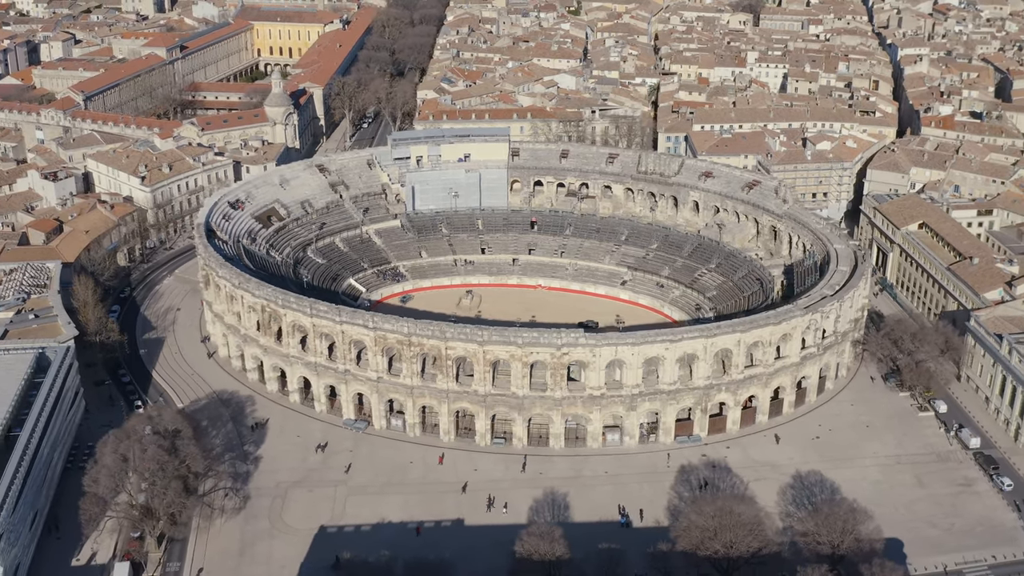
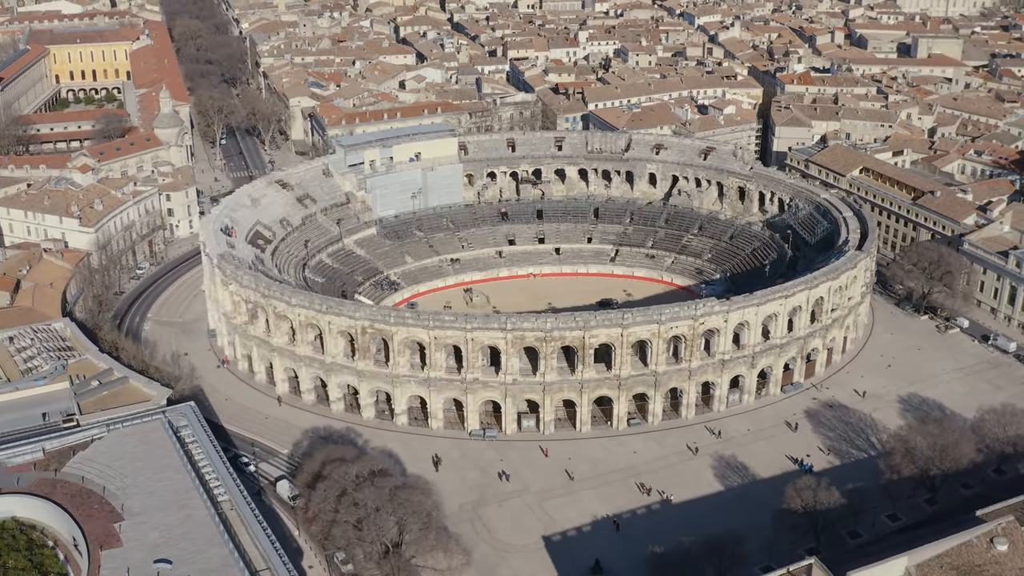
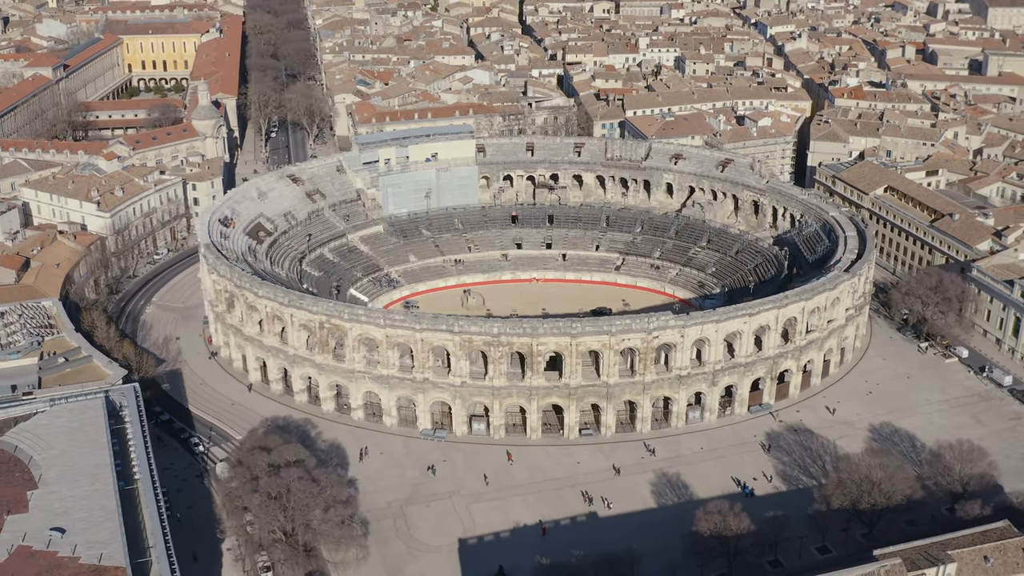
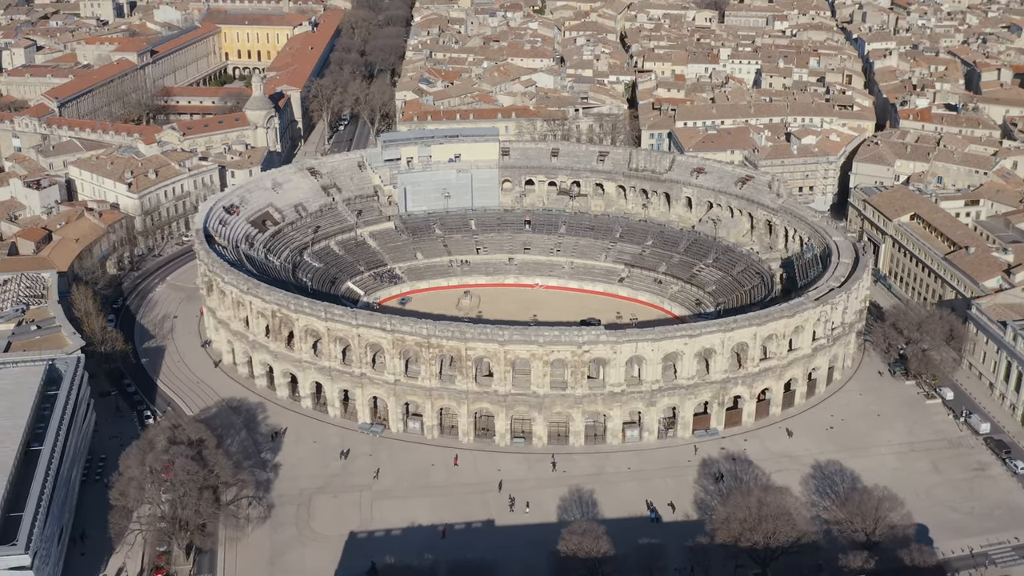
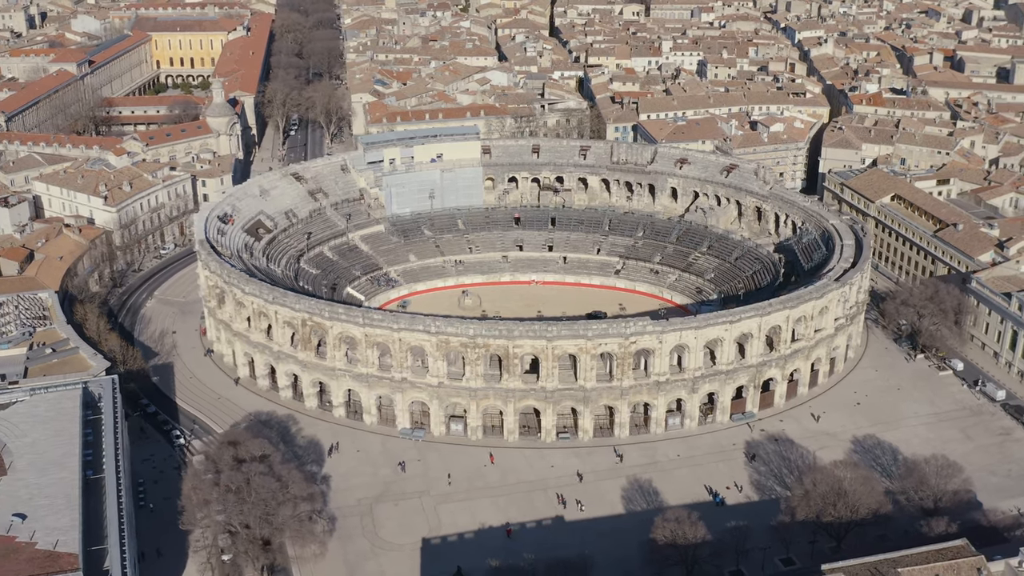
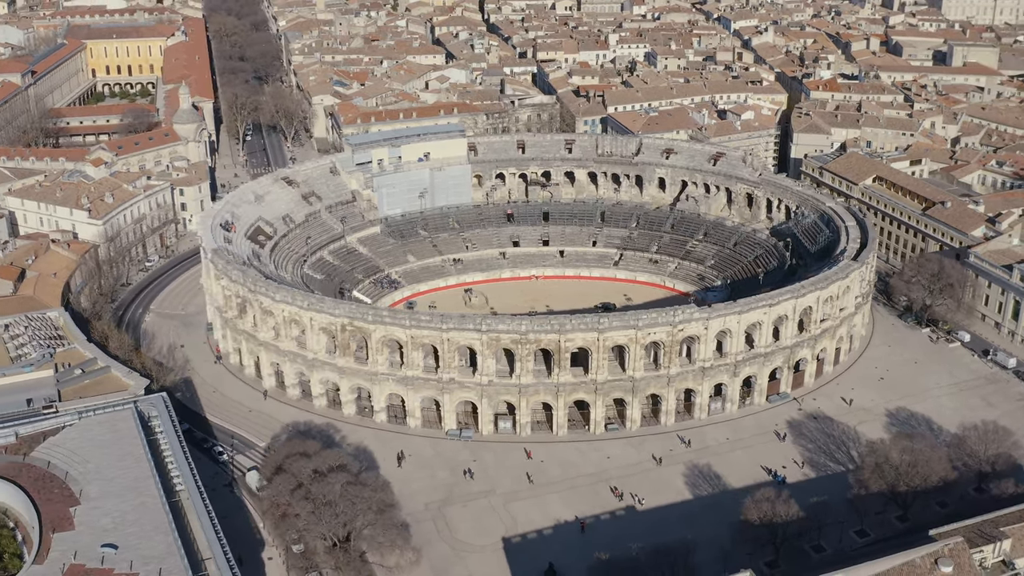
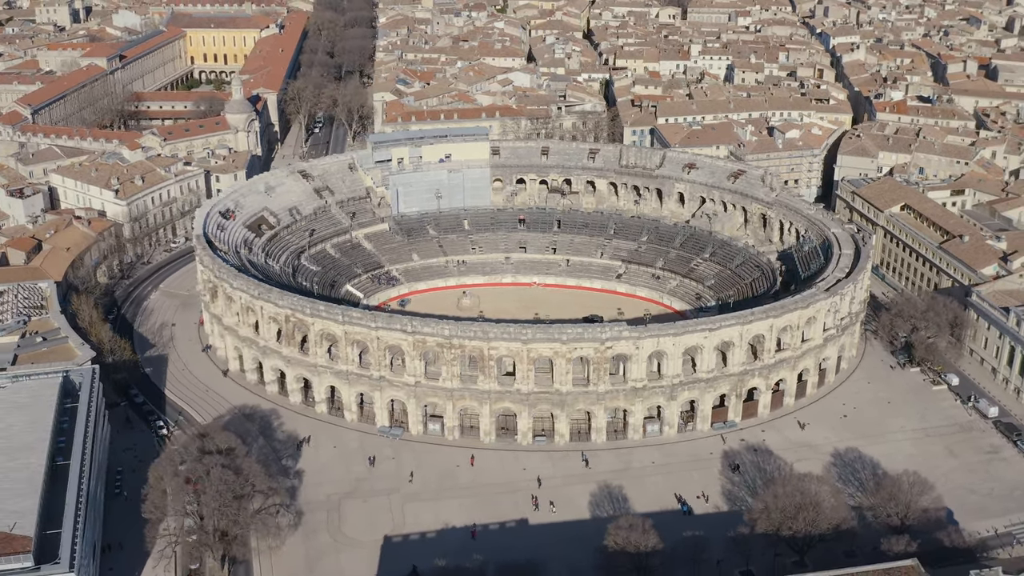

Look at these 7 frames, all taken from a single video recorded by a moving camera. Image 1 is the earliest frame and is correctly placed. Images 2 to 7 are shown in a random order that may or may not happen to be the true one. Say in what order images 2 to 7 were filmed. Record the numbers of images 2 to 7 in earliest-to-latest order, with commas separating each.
4, 7, 5, 3, 6, 2
